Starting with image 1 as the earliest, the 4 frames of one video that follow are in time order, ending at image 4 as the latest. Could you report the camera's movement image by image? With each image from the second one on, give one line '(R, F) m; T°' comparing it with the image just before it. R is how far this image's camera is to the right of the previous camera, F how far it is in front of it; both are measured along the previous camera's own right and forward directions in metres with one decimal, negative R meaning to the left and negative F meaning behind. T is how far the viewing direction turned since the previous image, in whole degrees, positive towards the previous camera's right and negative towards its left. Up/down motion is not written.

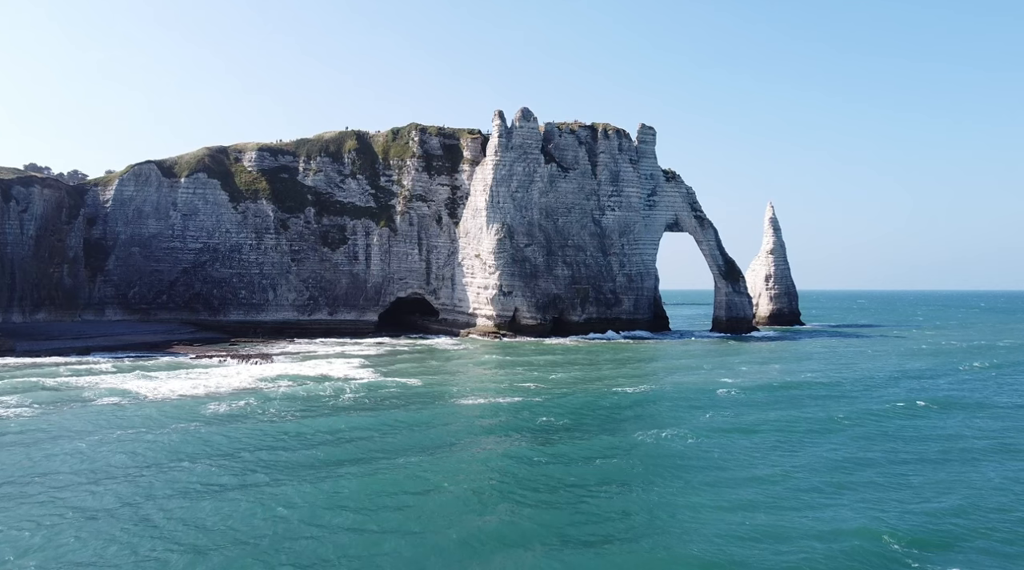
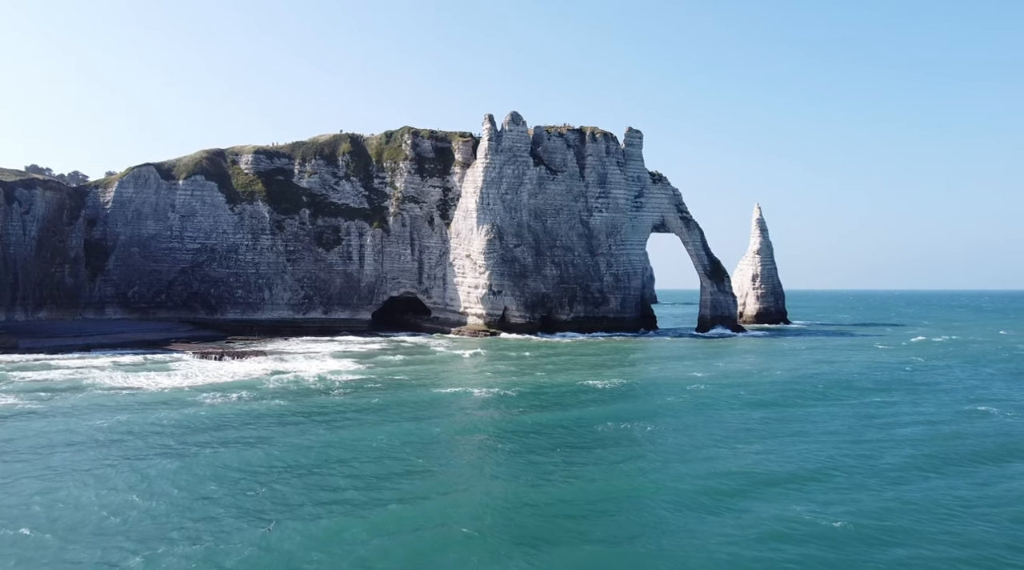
(+0.5, -1.2) m; 0°
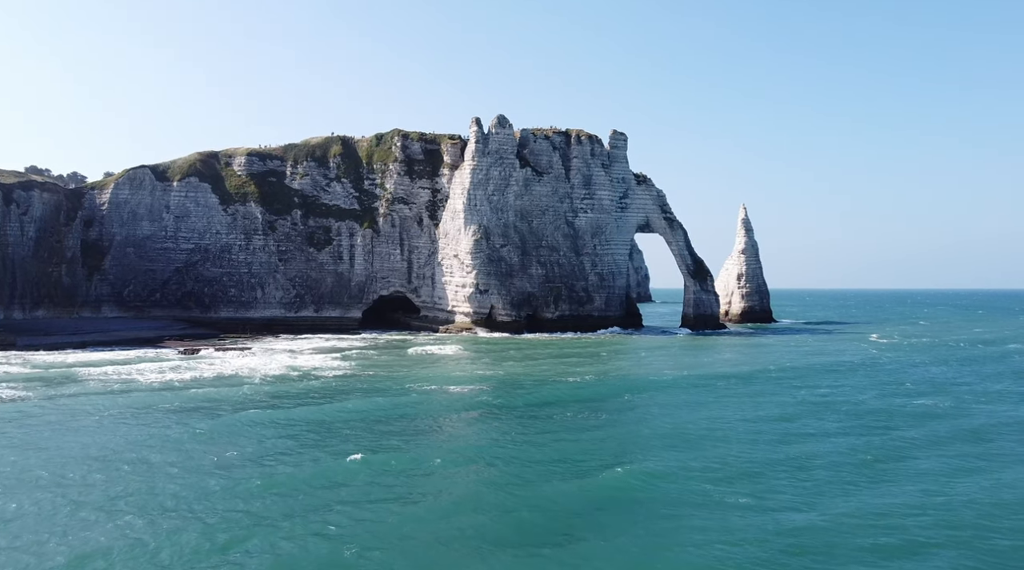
(+0.7, -1.1) m; 0°
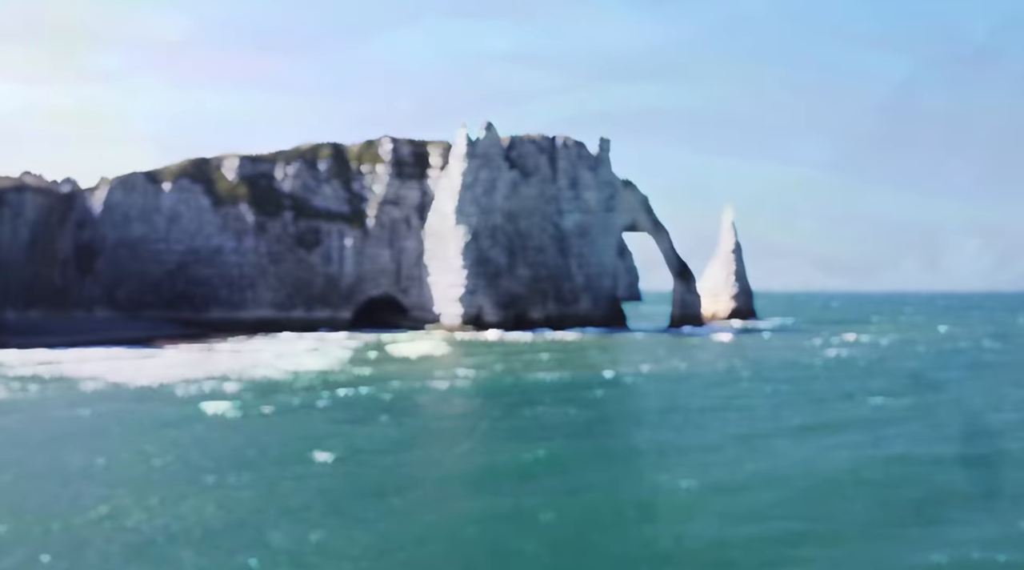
(+0.4, -0.8) m; 0°
